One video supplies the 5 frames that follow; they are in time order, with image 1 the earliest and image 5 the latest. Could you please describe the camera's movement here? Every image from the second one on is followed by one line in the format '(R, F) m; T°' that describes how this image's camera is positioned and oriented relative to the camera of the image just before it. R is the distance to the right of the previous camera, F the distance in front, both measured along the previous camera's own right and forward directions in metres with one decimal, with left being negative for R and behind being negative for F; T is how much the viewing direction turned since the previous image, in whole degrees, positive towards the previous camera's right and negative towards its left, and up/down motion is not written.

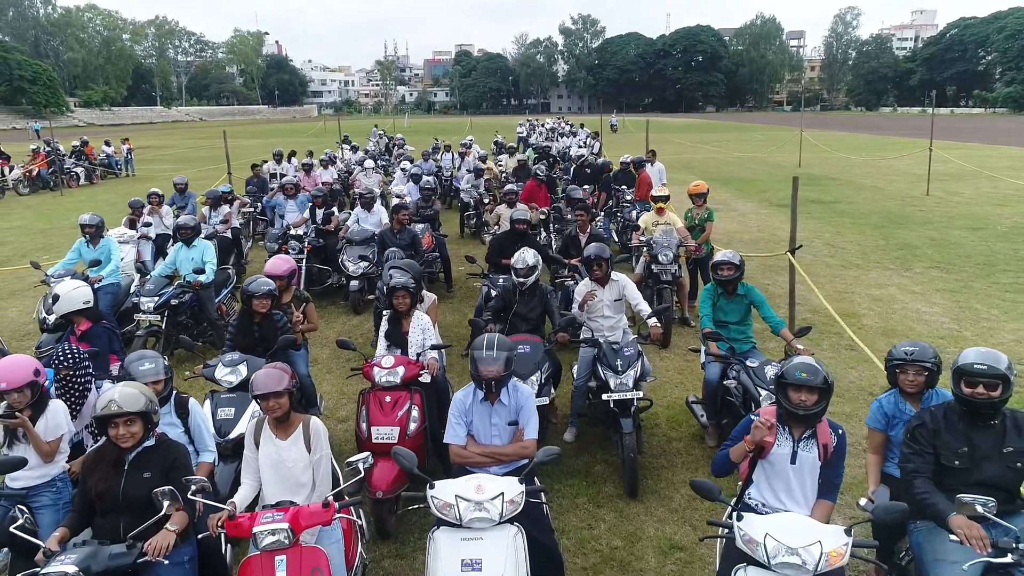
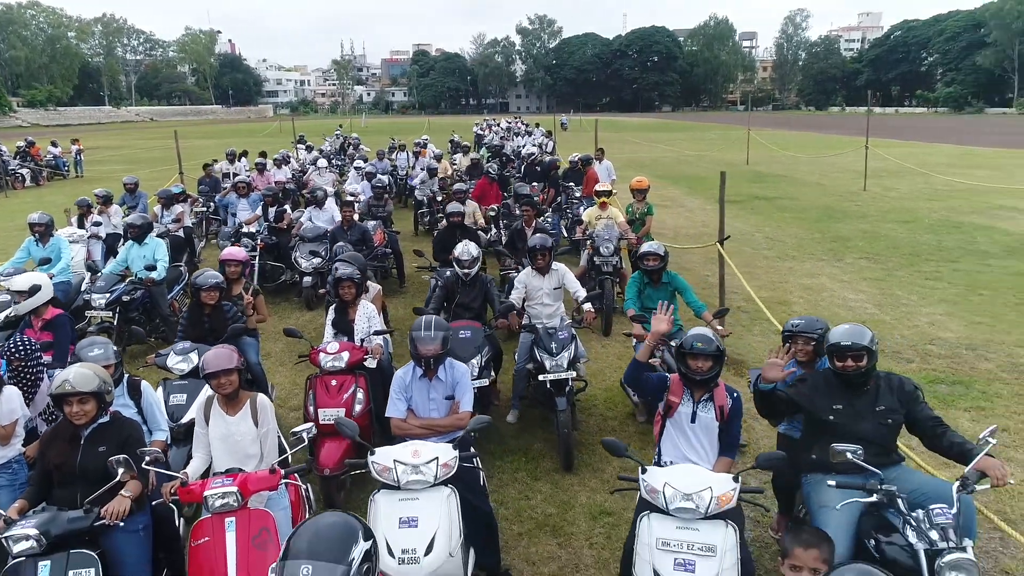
(+0.2, -0.3) m; +3°
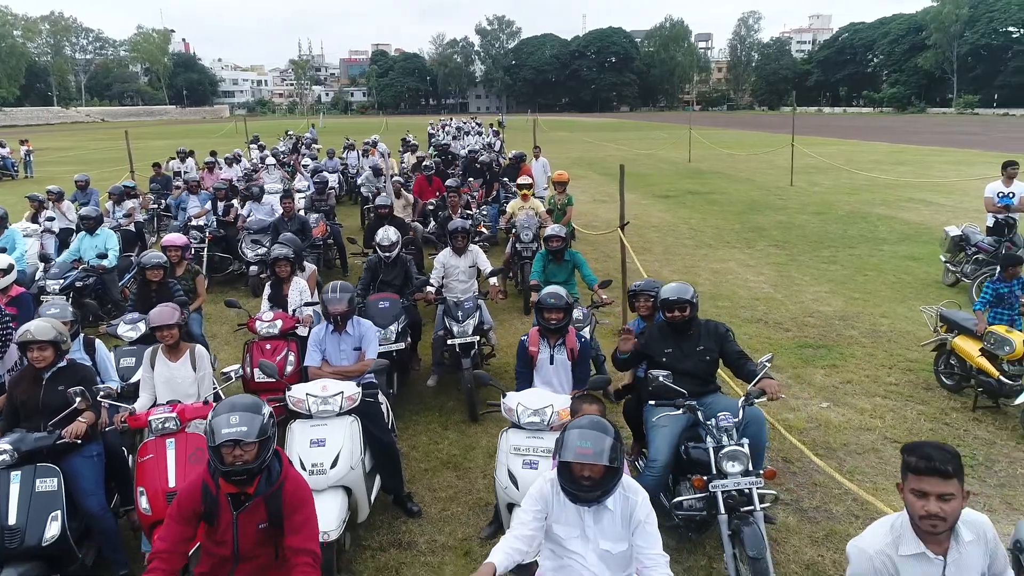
(+0.5, -0.9) m; +3°
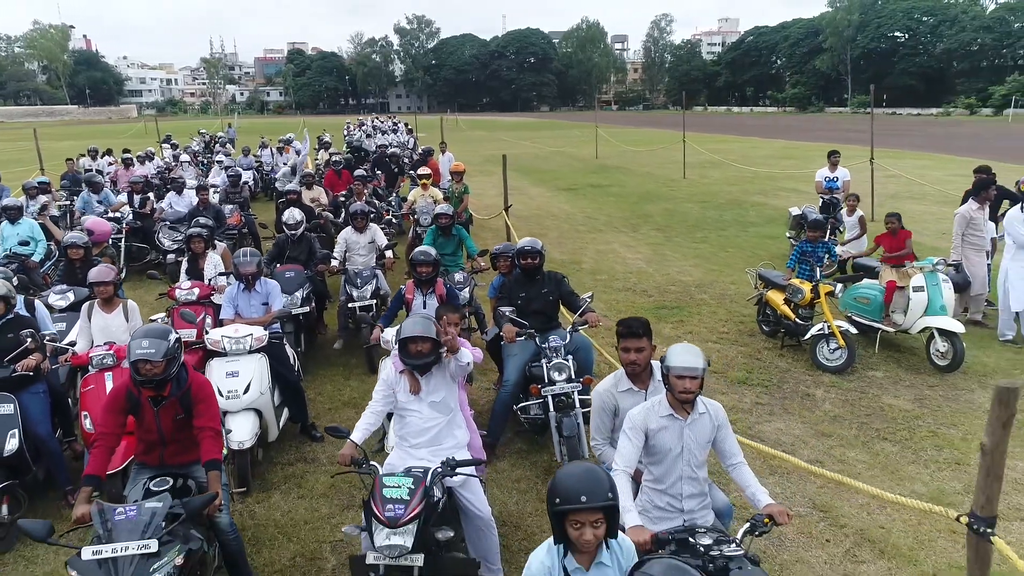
(+0.4, -1.2) m; +6°
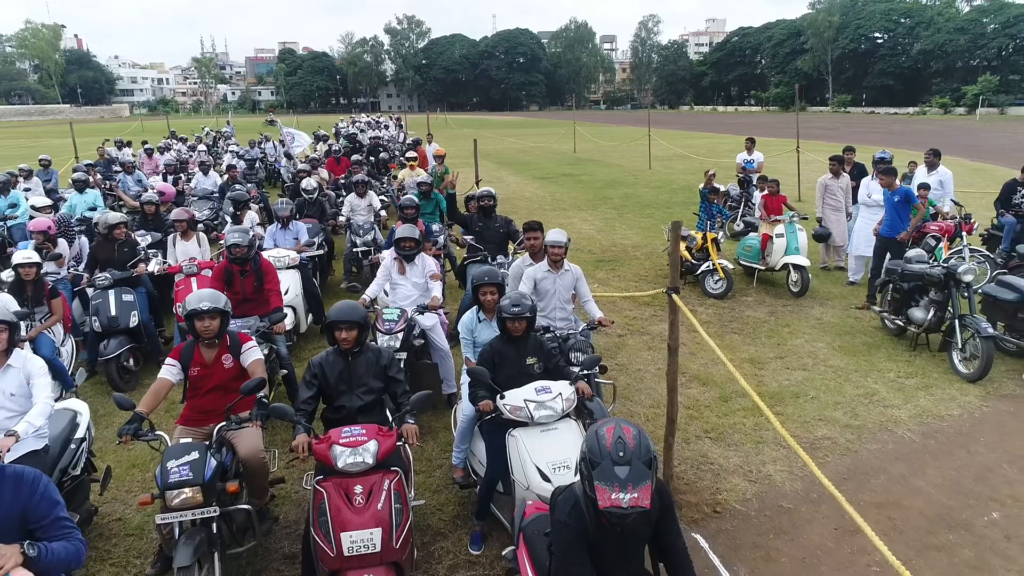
(+0.4, -2.4) m; +1°
